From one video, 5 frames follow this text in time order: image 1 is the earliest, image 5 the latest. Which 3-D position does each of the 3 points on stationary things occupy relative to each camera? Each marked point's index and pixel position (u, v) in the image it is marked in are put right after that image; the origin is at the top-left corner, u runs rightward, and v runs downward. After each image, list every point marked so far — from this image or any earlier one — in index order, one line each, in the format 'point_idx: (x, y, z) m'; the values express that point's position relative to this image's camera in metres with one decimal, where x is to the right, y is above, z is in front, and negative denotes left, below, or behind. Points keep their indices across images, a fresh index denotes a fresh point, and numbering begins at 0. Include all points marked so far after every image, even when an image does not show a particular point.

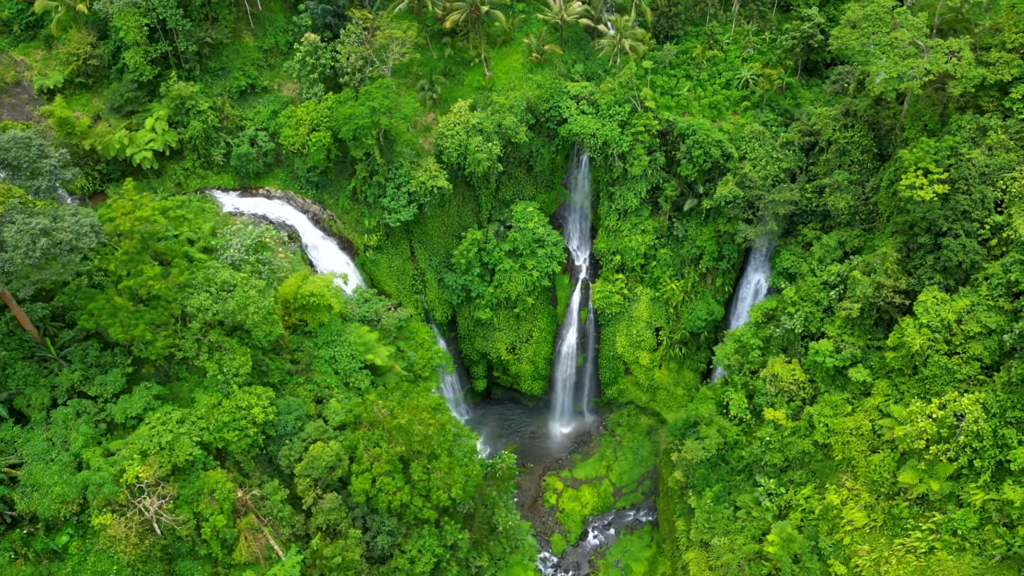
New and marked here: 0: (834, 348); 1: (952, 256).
0: (+10.6, -2.0, +19.1) m
1: (+11.8, +0.8, +15.6) m
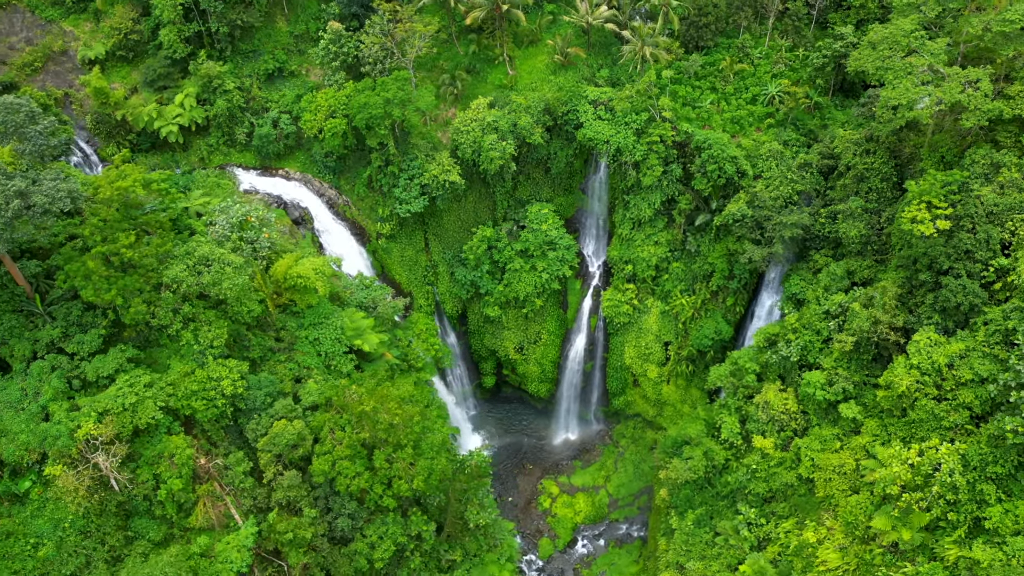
0: (+9.9, -3.0, +18.3) m
1: (+11.1, -0.2, +14.7) m
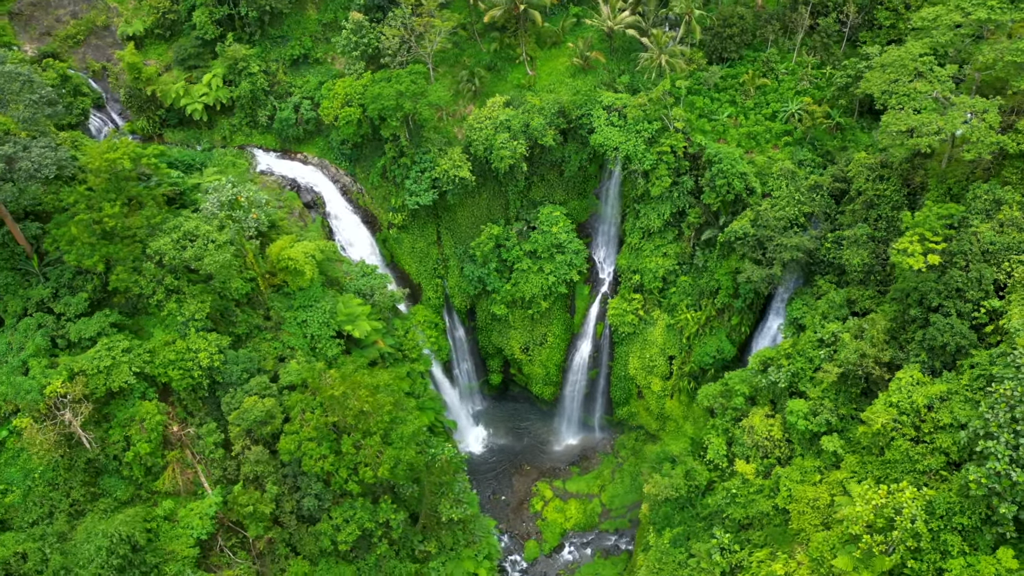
0: (+9.1, -3.8, +17.7) m
1: (+10.3, -1.1, +14.0) m
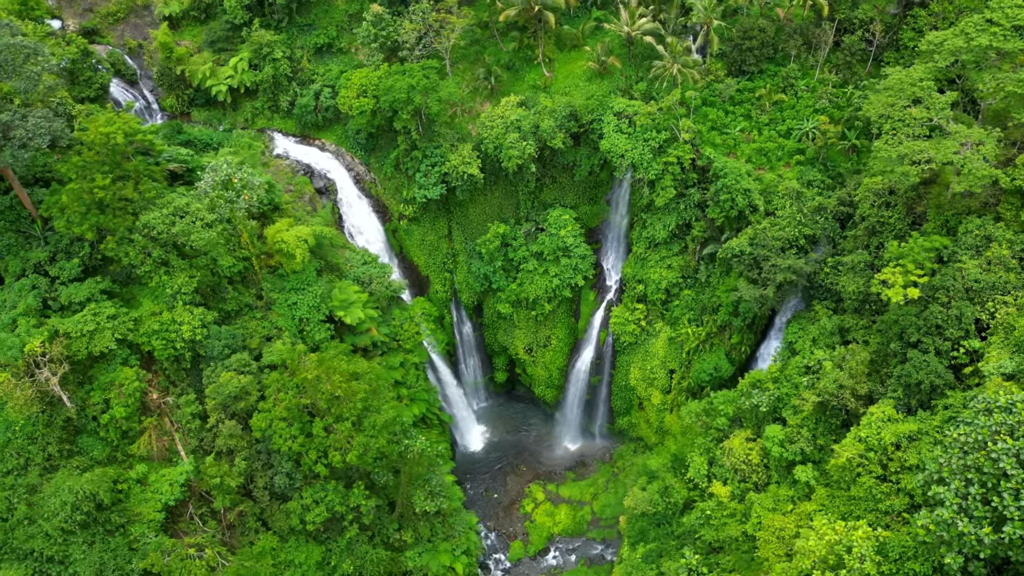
0: (+8.2, -4.5, +17.3) m
1: (+9.3, -1.9, +13.5) m
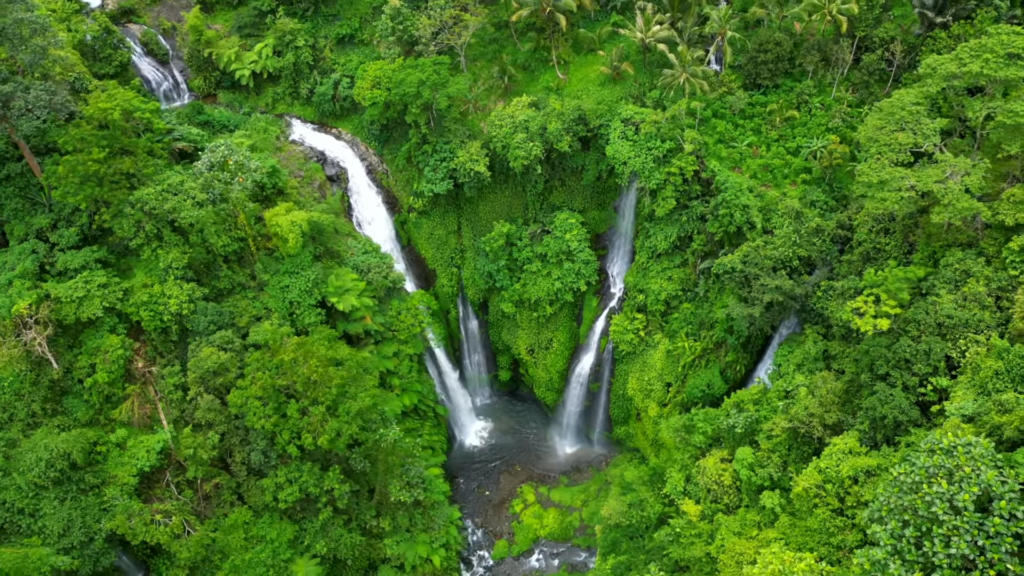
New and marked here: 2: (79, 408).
0: (+7.2, -5.1, +17.0) m
1: (+8.3, -2.6, +13.1) m
2: (-12.4, -3.5, +16.9) m
